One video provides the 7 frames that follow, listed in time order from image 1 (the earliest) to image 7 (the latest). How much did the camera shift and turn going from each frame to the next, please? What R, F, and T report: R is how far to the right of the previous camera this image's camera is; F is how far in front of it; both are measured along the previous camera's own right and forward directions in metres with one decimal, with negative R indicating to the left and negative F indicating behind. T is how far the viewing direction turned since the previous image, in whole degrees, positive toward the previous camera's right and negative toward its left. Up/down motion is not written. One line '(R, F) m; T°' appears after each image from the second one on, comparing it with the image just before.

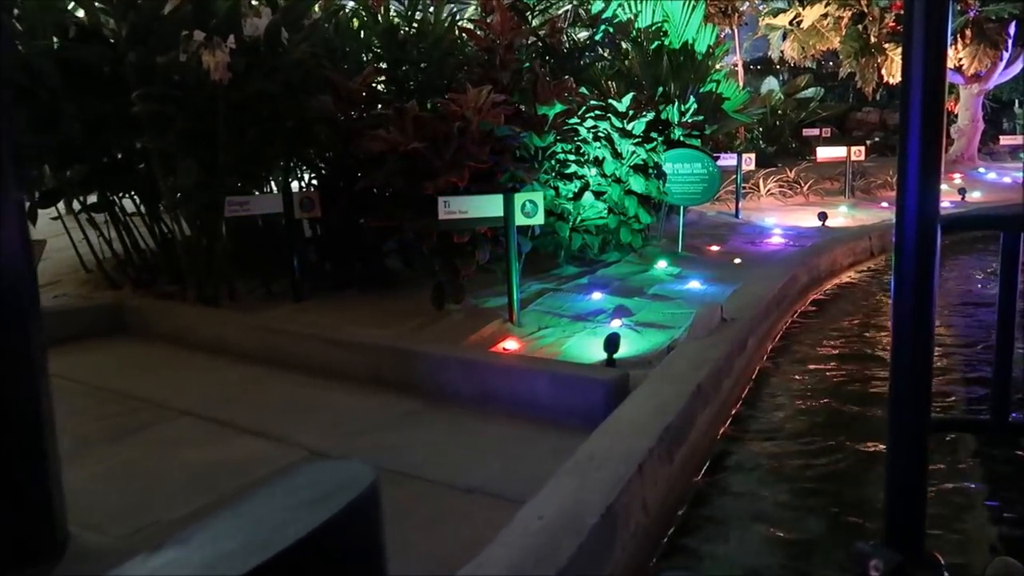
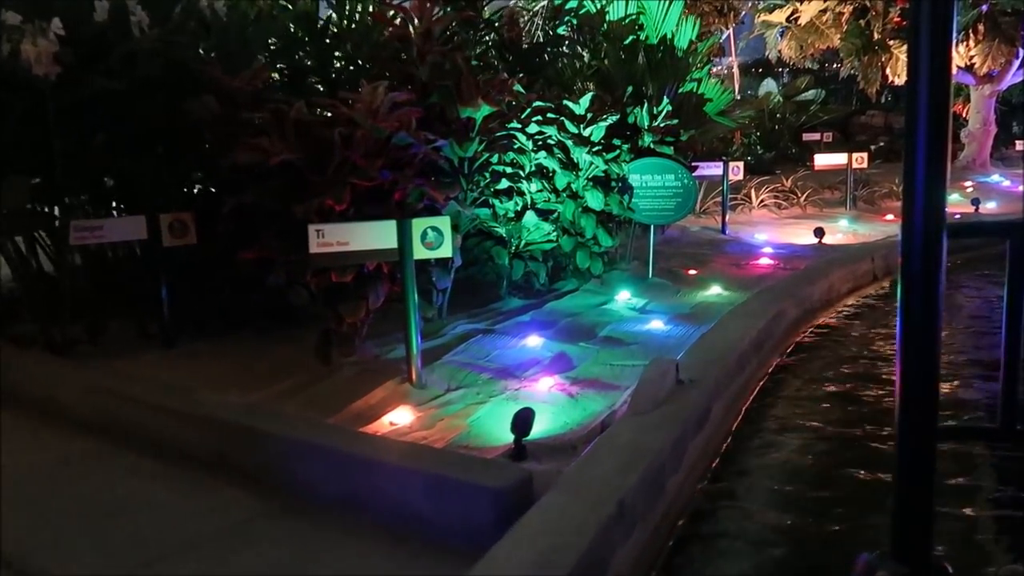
(+0.6, +1.2) m; 0°
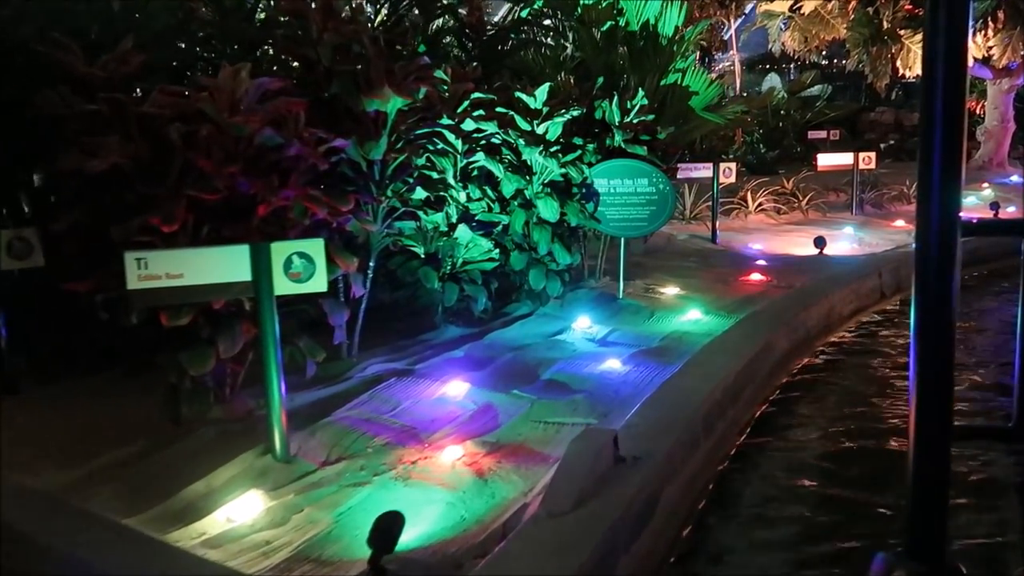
(+0.5, +1.0) m; -1°
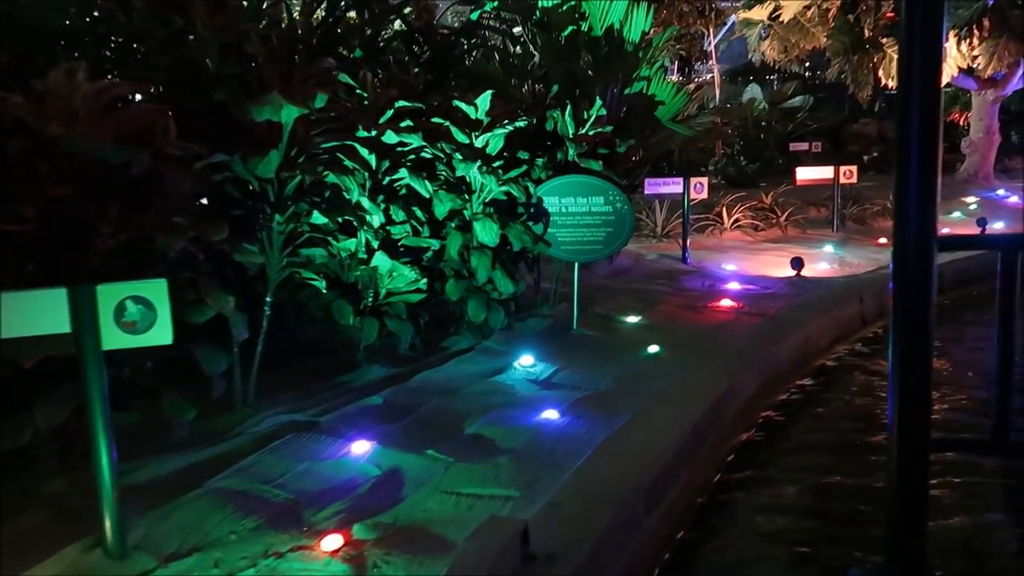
(+0.3, +0.6) m; +1°
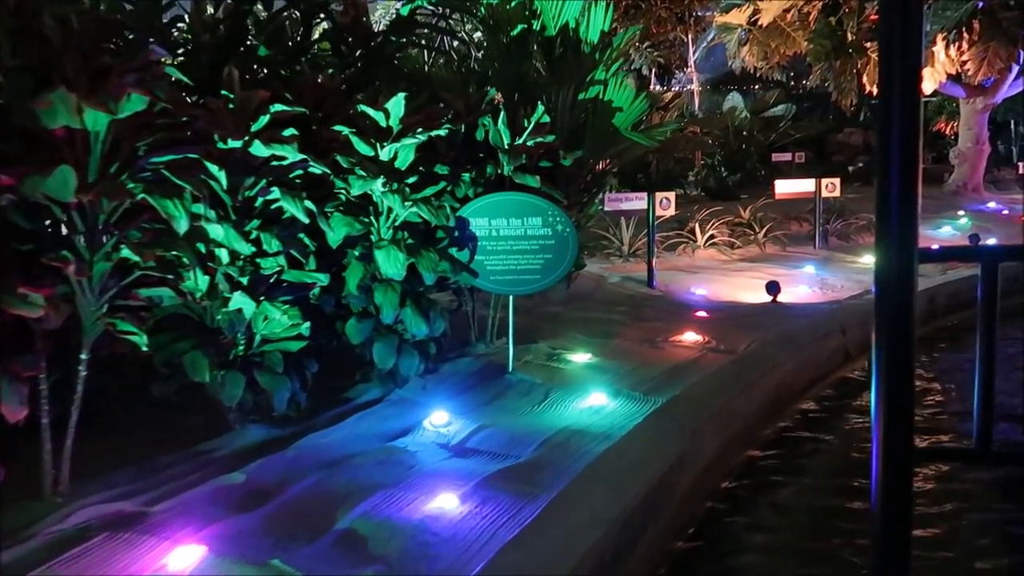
(+0.4, +0.8) m; +1°
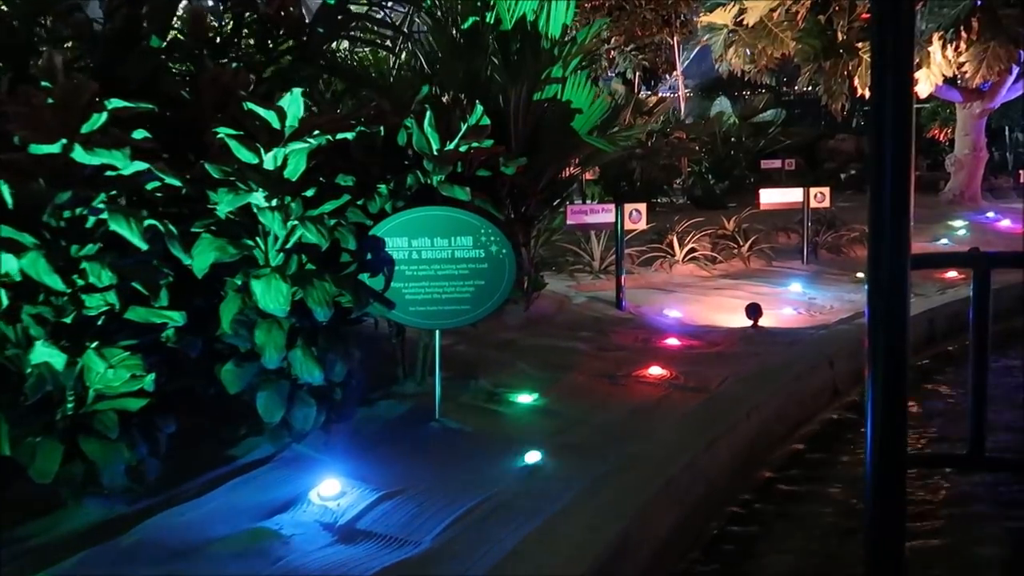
(+0.3, +0.8) m; 0°
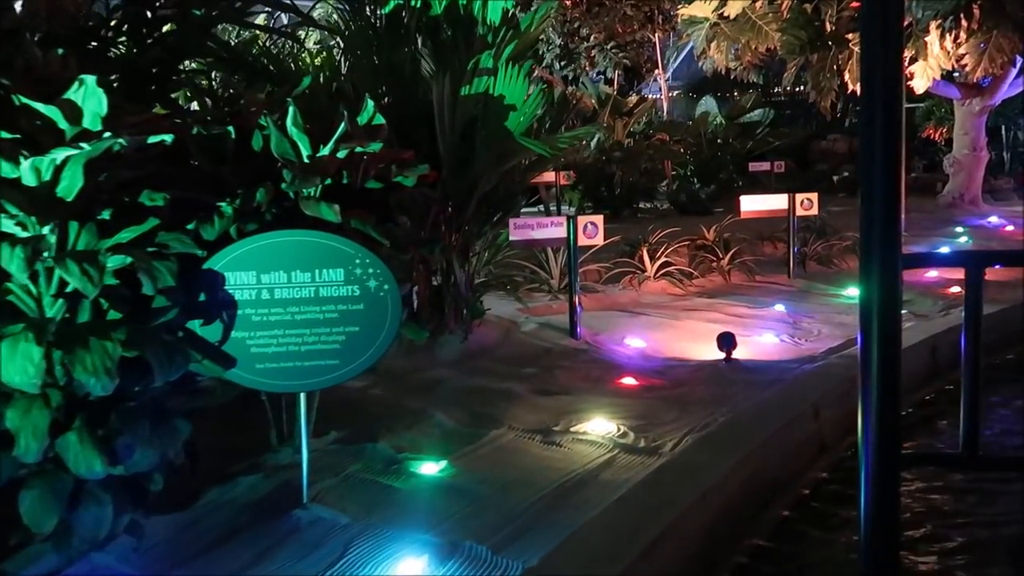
(+0.4, +0.9) m; 0°
